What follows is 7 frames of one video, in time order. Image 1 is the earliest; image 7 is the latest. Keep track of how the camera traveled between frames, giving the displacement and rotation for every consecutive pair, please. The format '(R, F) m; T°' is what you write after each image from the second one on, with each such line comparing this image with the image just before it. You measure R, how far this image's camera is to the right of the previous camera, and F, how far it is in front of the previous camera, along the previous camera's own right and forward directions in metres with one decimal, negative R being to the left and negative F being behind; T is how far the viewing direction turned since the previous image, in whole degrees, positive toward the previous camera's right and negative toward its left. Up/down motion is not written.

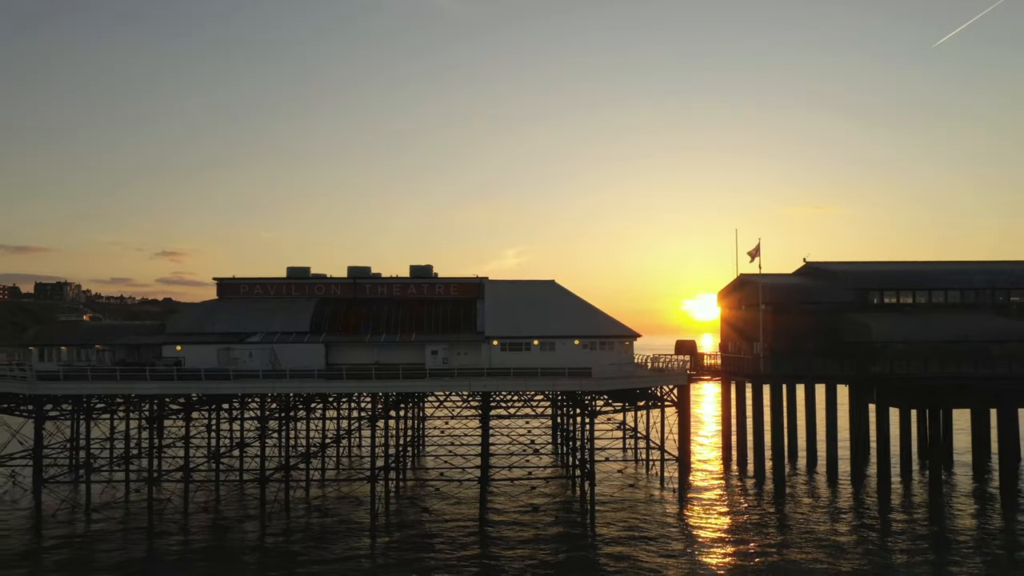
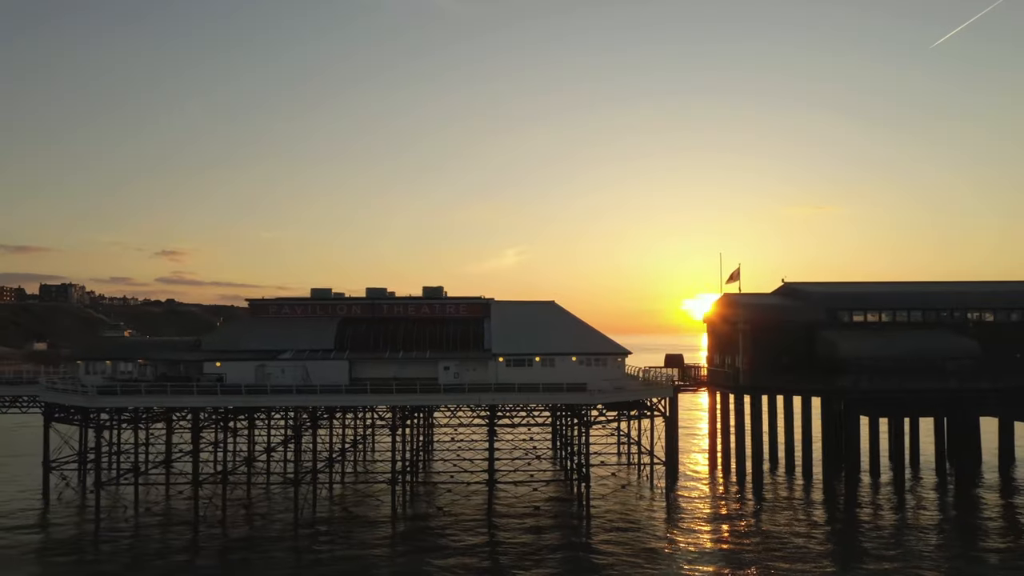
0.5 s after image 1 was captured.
(-0.2, -2.7) m; 0°
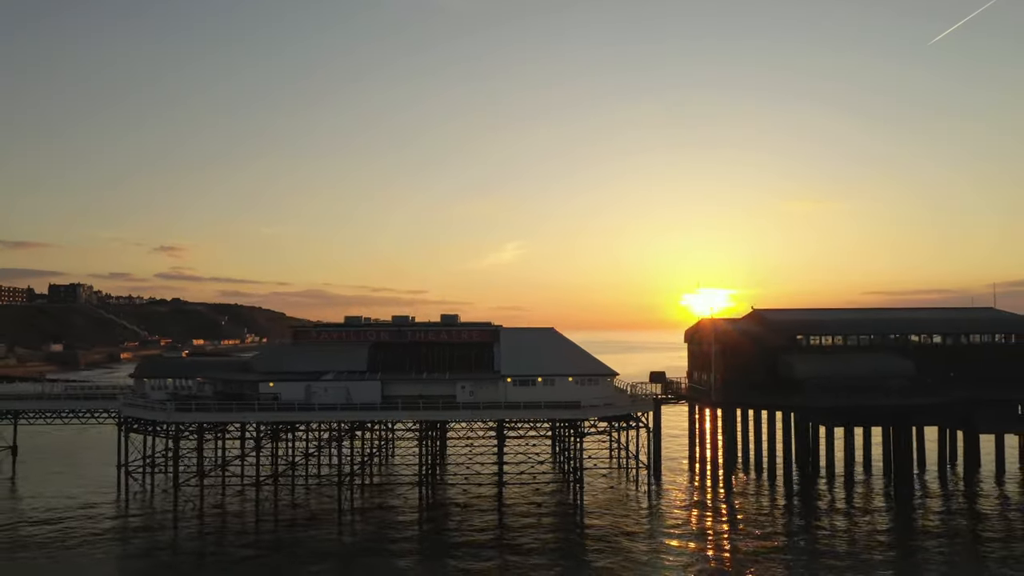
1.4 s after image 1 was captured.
(-0.3, -4.8) m; 0°
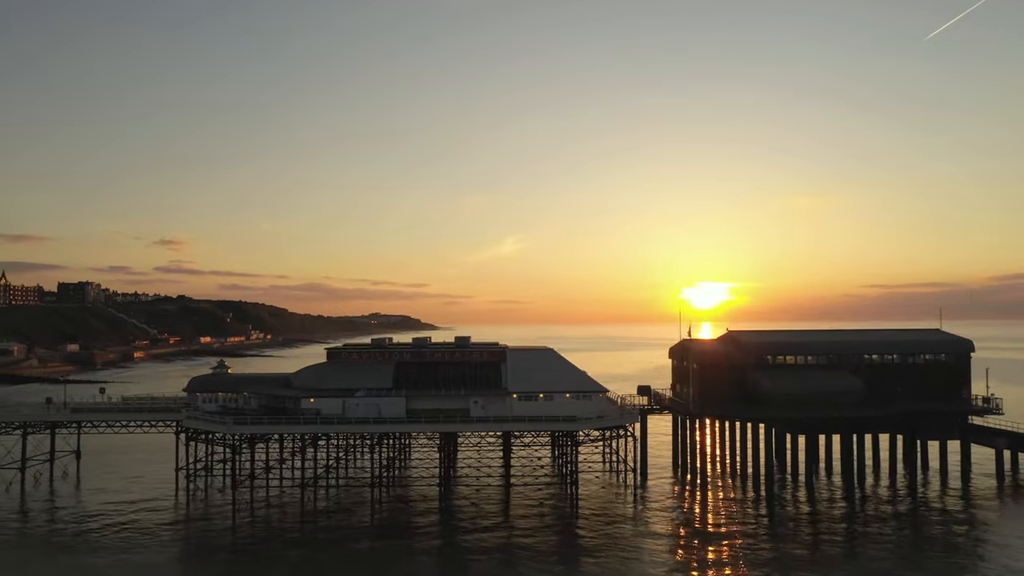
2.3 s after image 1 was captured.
(-0.3, -5.1) m; 0°
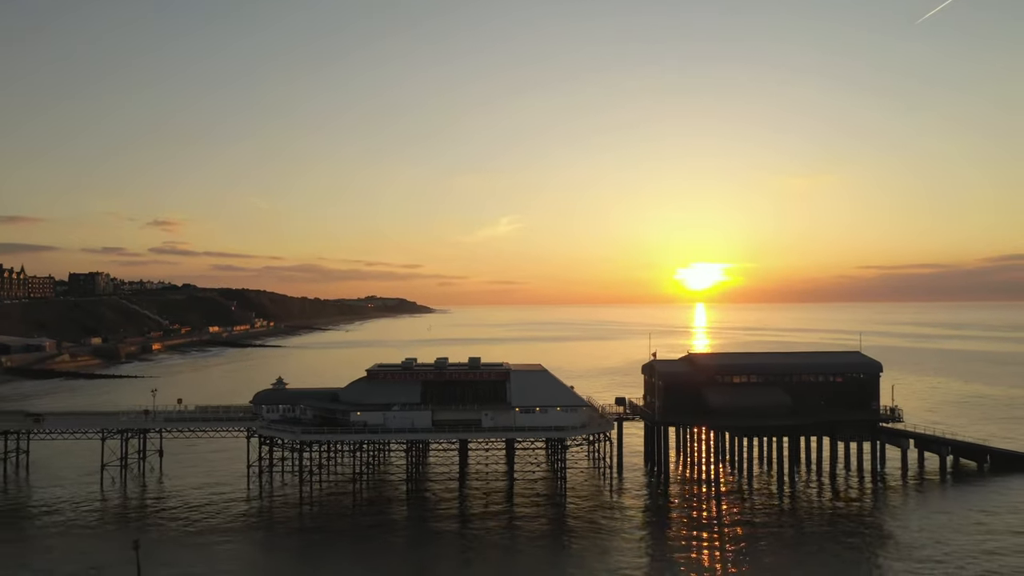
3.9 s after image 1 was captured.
(-0.5, -9.8) m; 0°
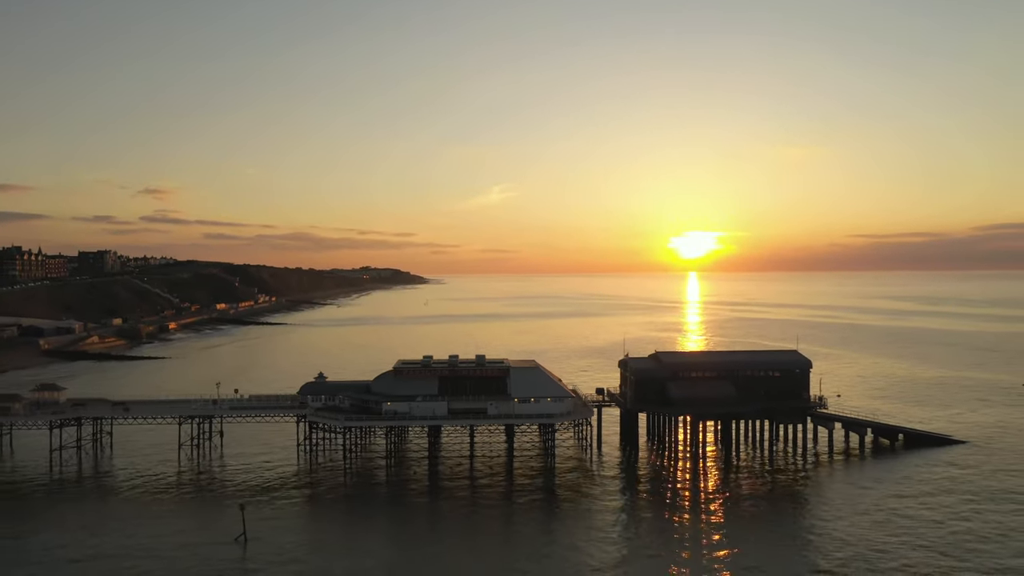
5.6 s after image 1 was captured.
(-0.5, -10.9) m; +1°
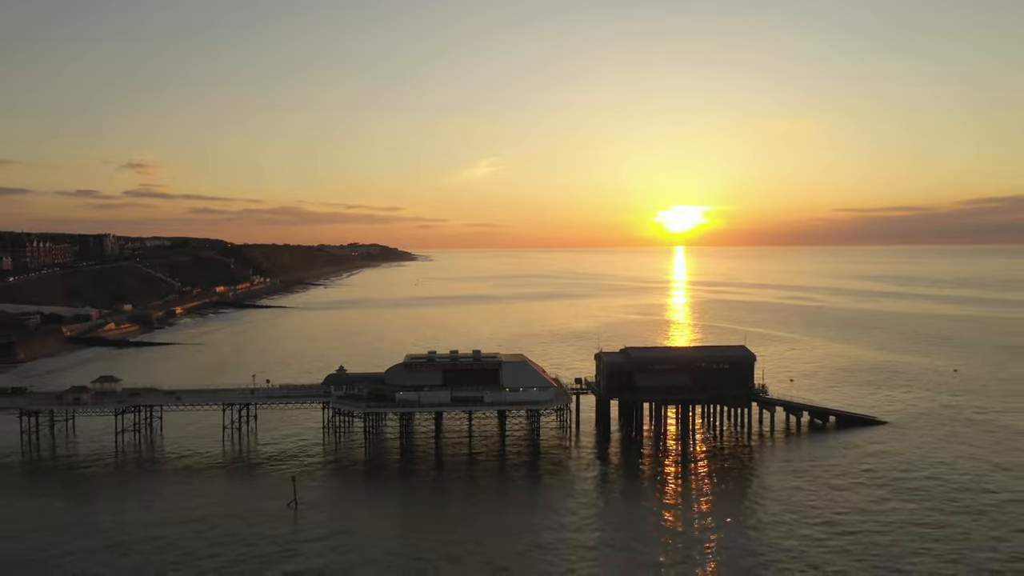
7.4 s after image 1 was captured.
(-0.4, -10.9) m; +1°
